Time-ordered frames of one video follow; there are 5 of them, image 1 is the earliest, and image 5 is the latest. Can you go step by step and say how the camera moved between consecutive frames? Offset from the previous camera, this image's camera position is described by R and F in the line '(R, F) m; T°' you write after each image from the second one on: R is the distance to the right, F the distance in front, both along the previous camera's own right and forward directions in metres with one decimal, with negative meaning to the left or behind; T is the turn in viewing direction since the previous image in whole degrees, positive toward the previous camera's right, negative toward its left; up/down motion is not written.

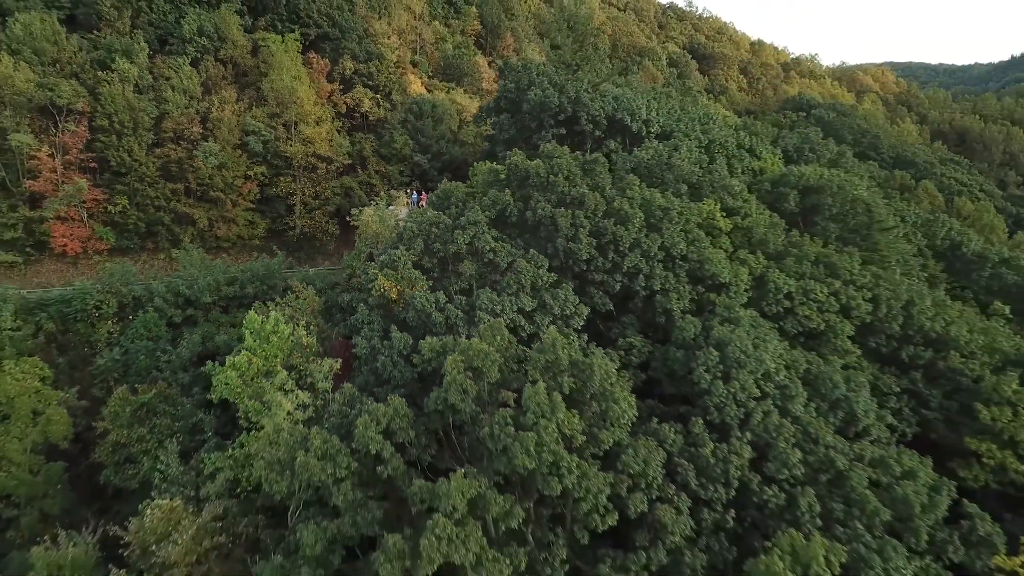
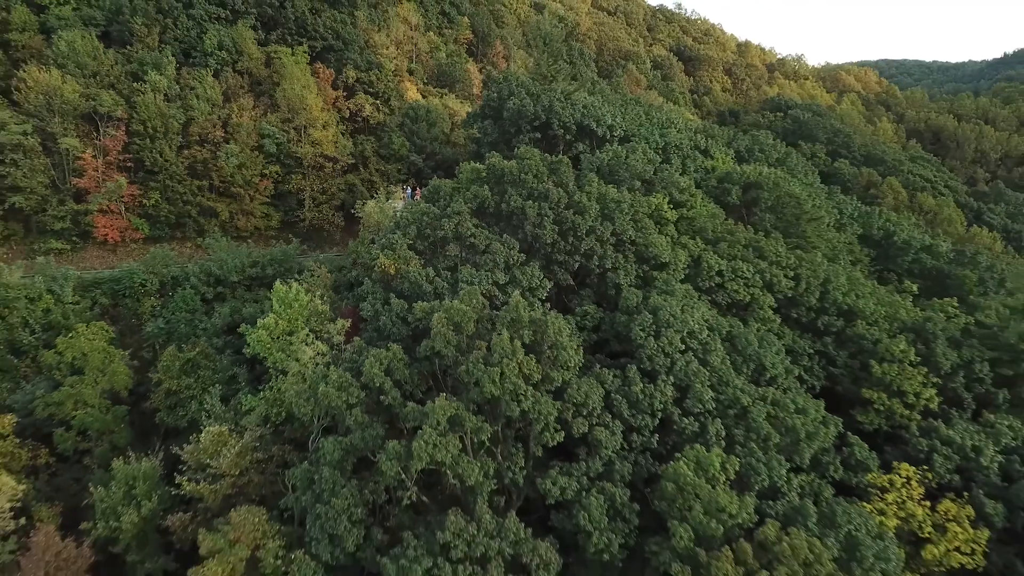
(+0.4, -3.0) m; 0°
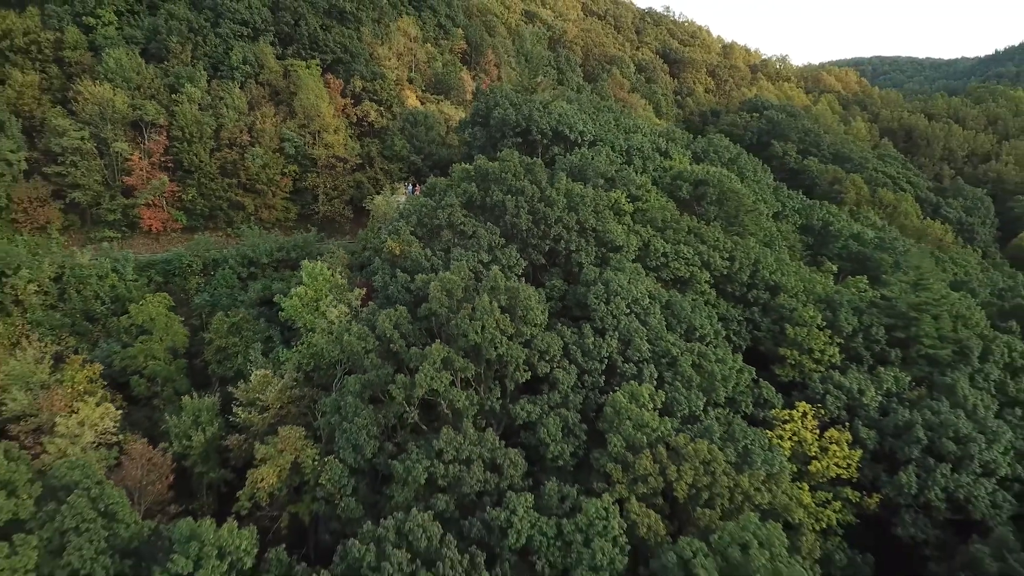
(+0.4, -3.9) m; 0°
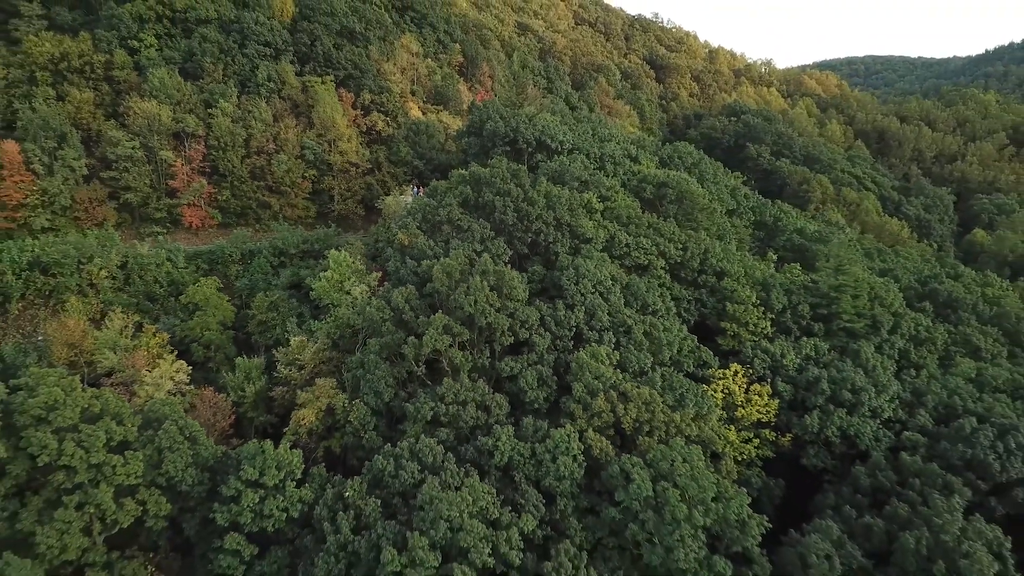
(+0.3, -4.4) m; 0°
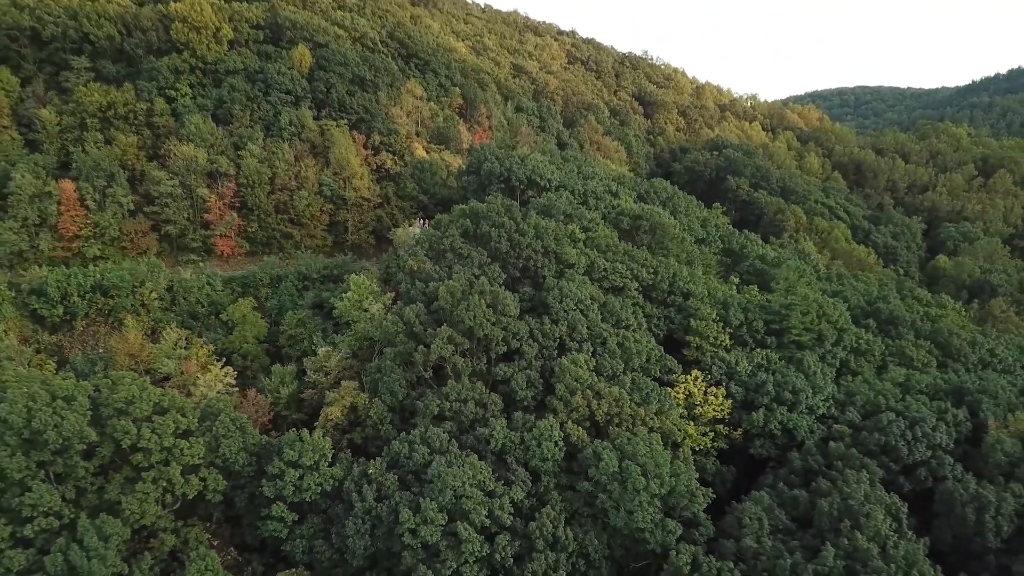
(+0.2, -4.0) m; 0°
